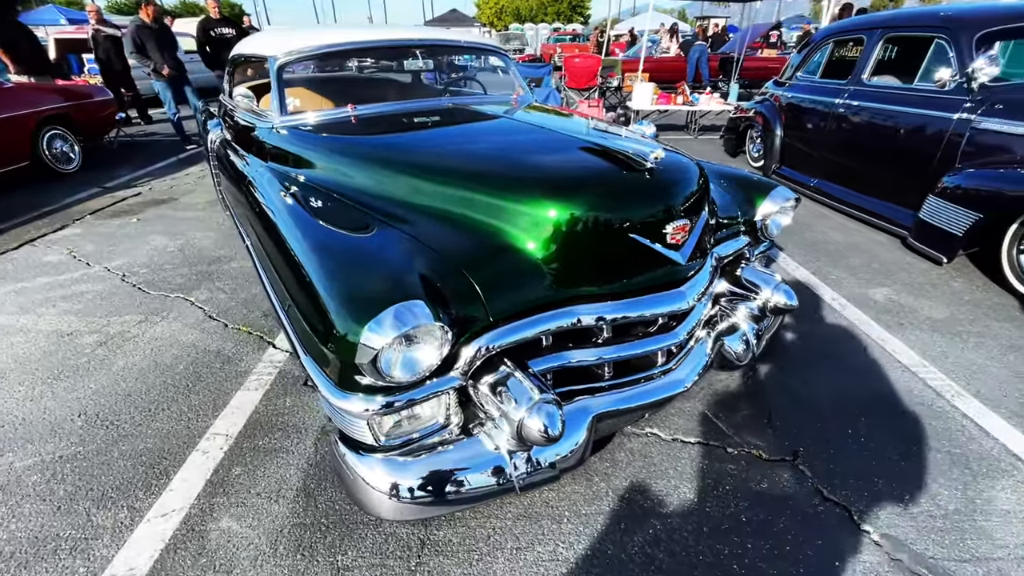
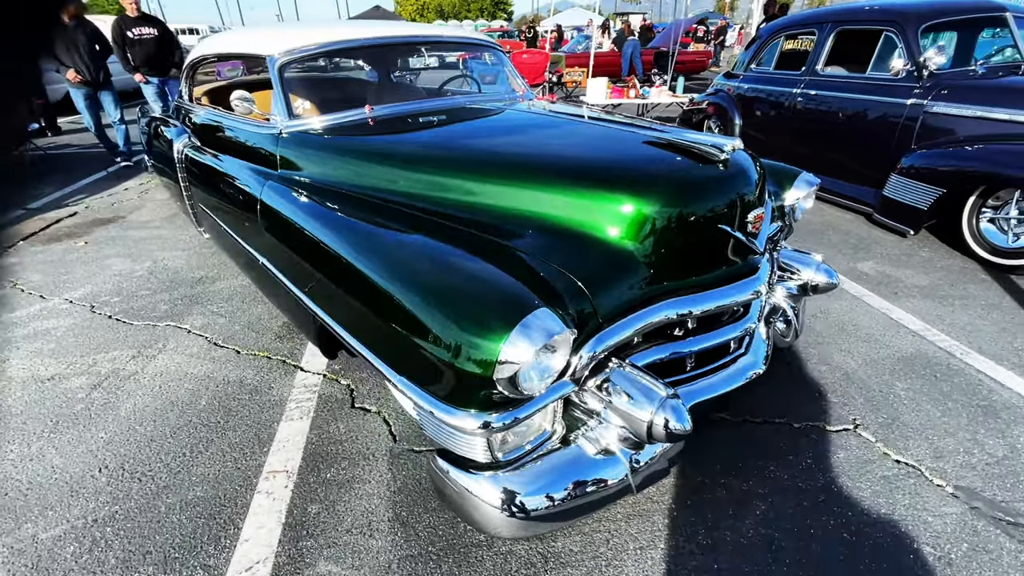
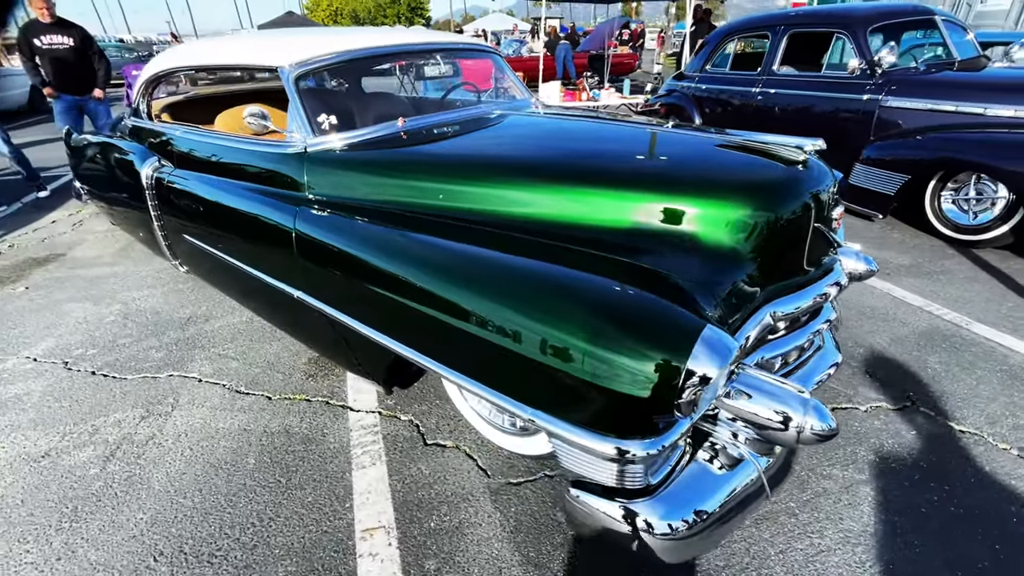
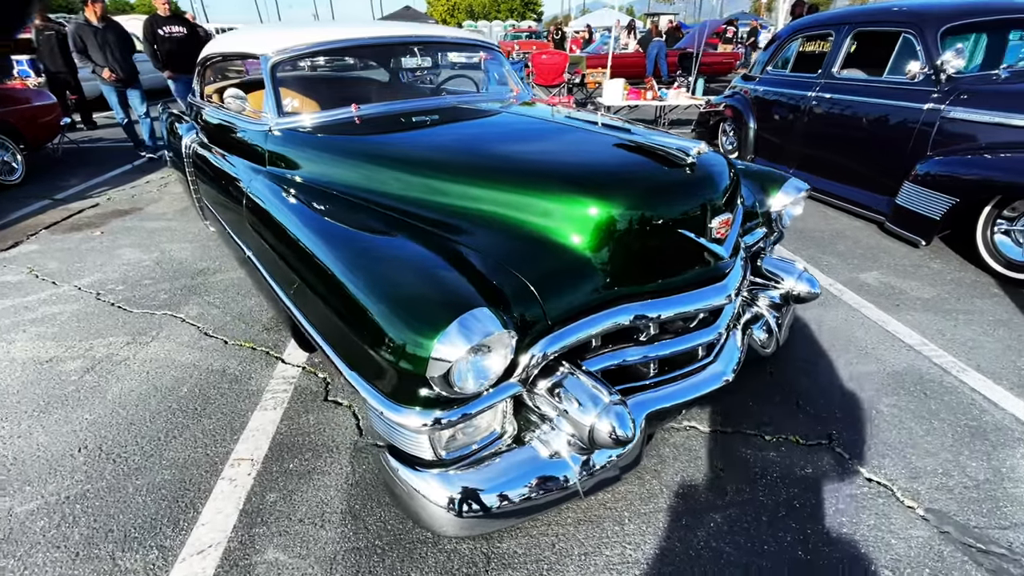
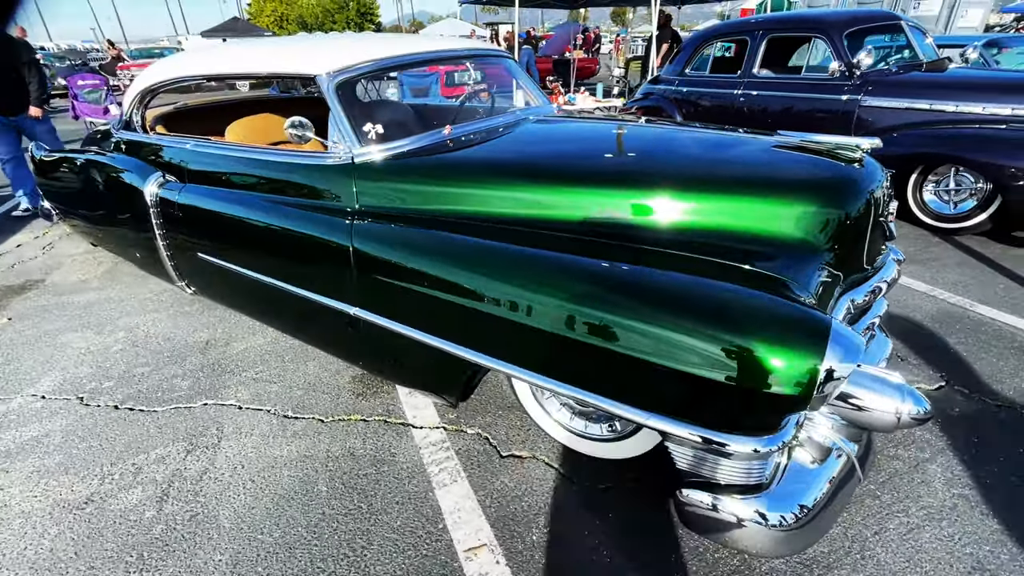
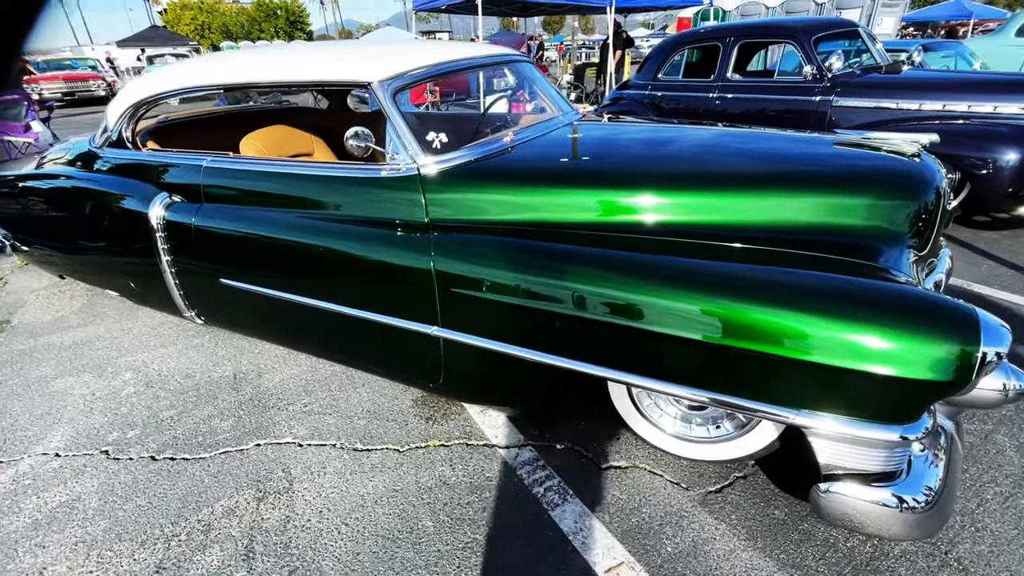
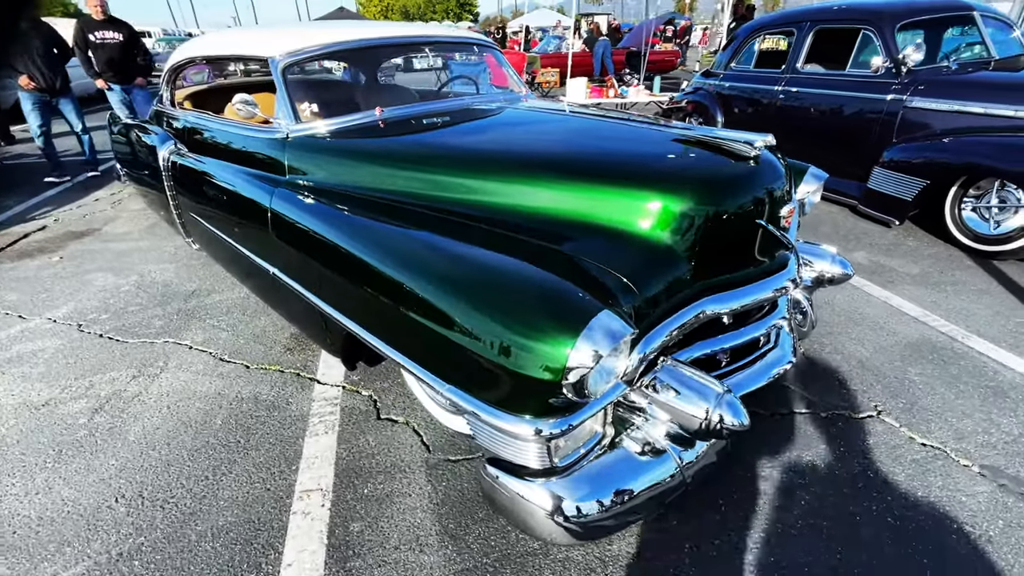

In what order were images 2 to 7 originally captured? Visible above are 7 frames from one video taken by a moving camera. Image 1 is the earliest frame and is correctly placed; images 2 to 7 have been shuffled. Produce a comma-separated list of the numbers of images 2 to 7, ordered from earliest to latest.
4, 2, 7, 3, 5, 6
